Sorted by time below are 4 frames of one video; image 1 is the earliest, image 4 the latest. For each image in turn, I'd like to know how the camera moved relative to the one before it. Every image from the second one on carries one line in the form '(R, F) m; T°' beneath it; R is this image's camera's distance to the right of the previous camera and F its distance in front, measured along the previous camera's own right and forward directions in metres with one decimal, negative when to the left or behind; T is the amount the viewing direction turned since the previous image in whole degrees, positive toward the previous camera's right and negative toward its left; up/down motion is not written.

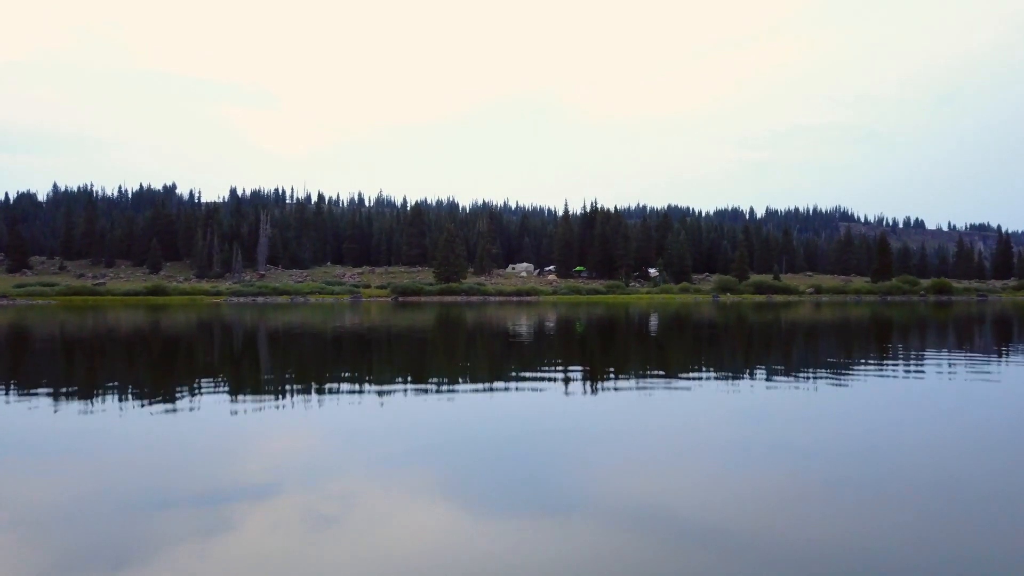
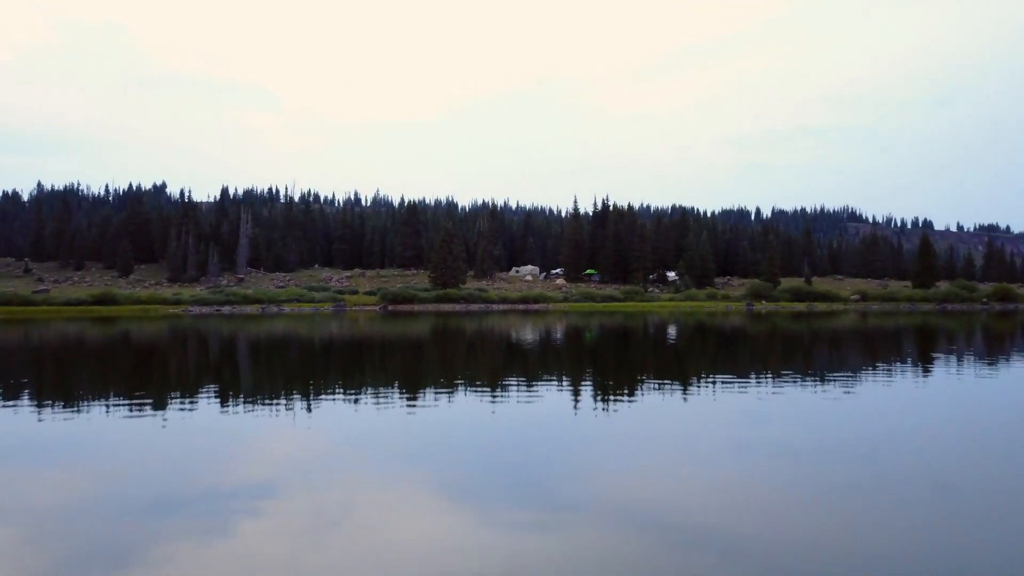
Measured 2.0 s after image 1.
(-0.3, +4.9) m; 0°
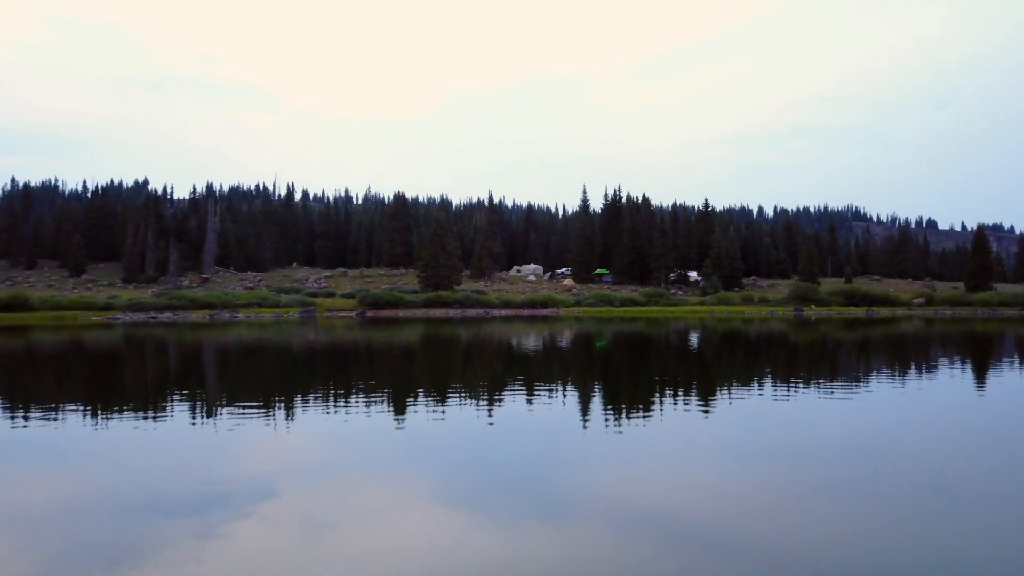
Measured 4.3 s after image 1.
(-0.3, +5.7) m; 0°
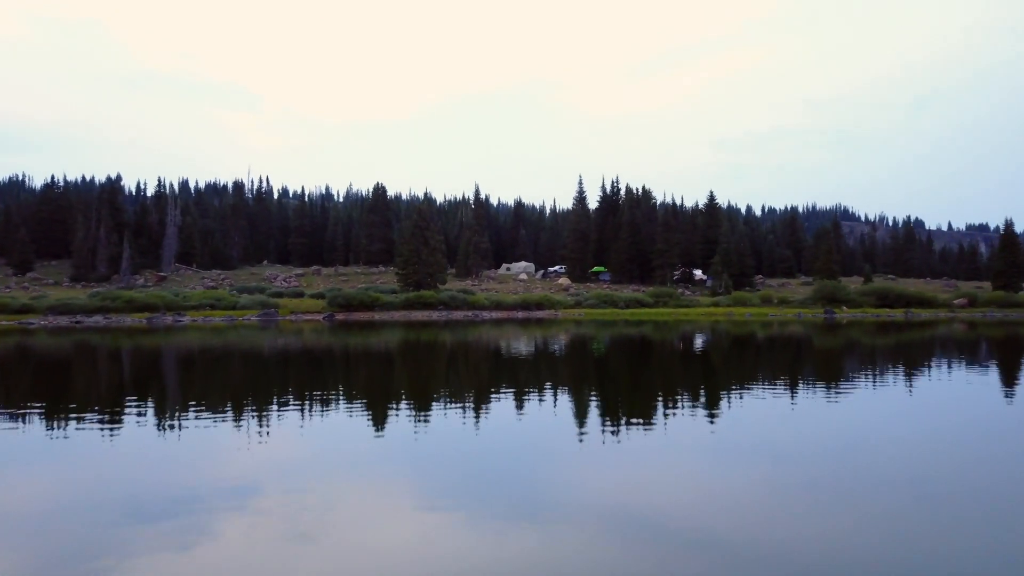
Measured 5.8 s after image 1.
(-0.3, +3.7) m; +1°
